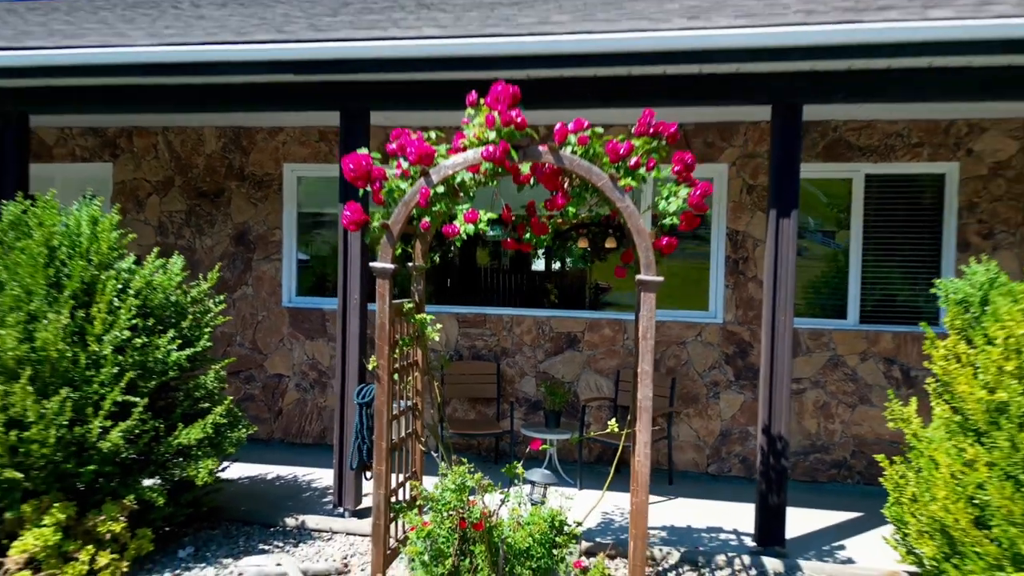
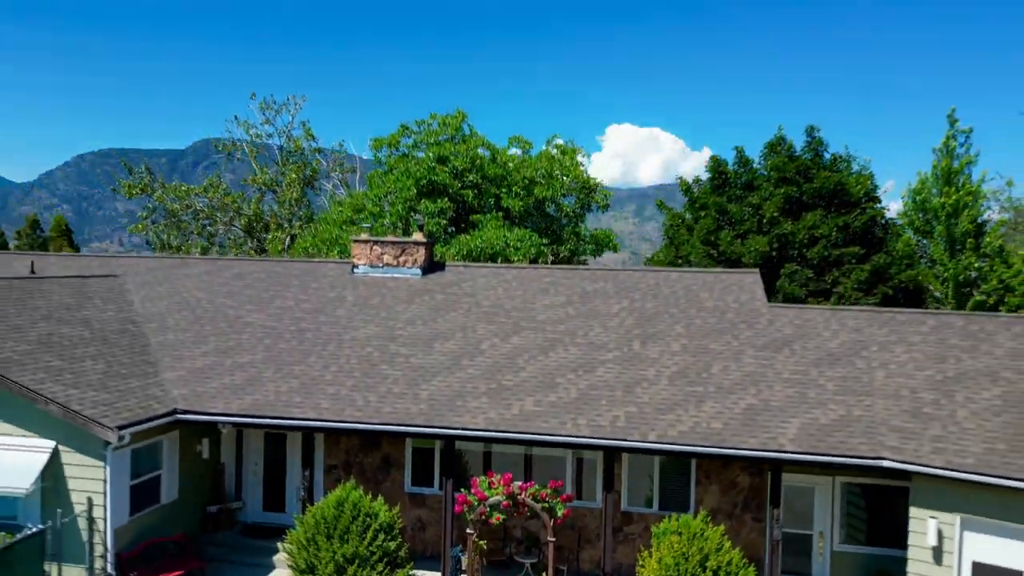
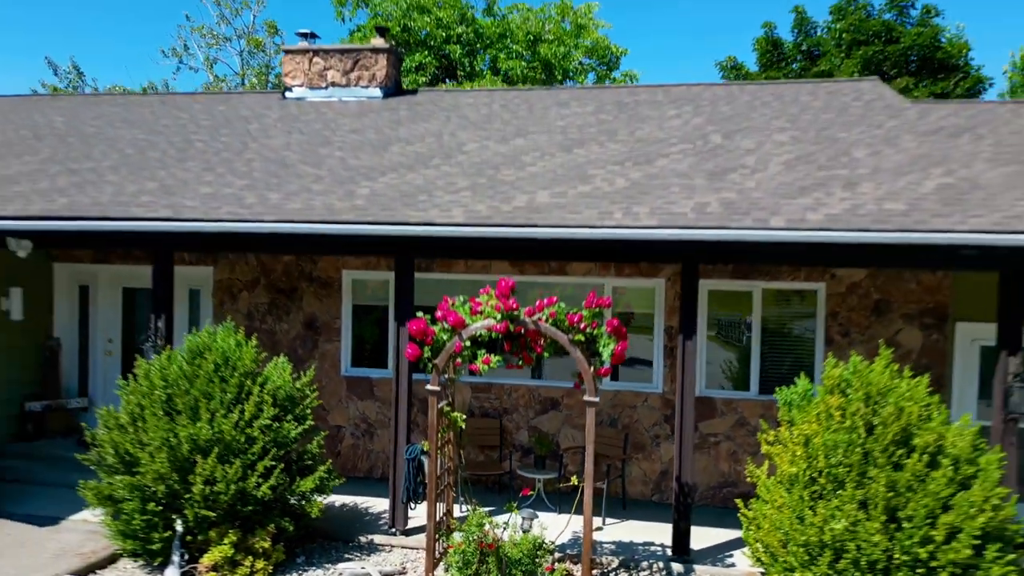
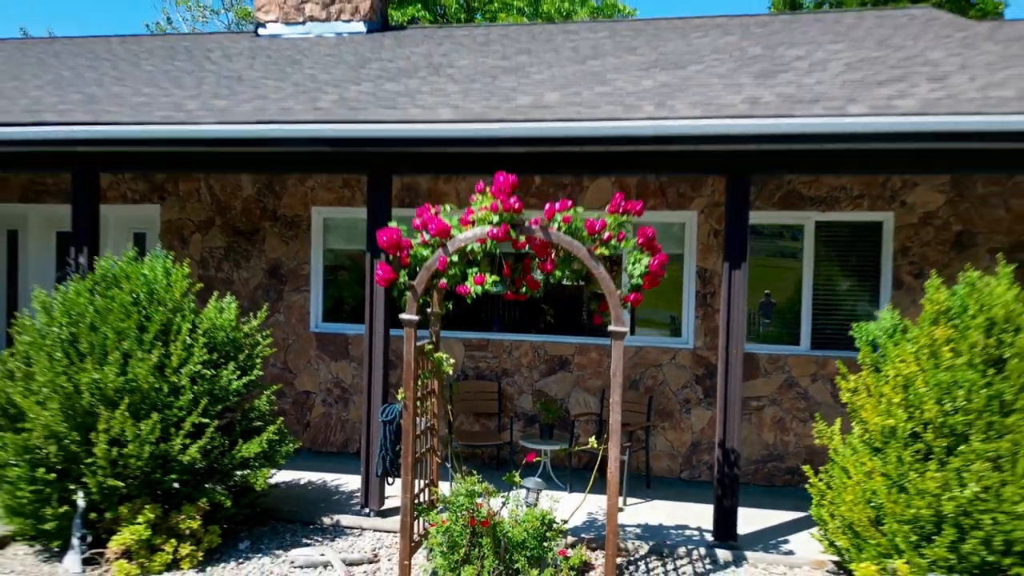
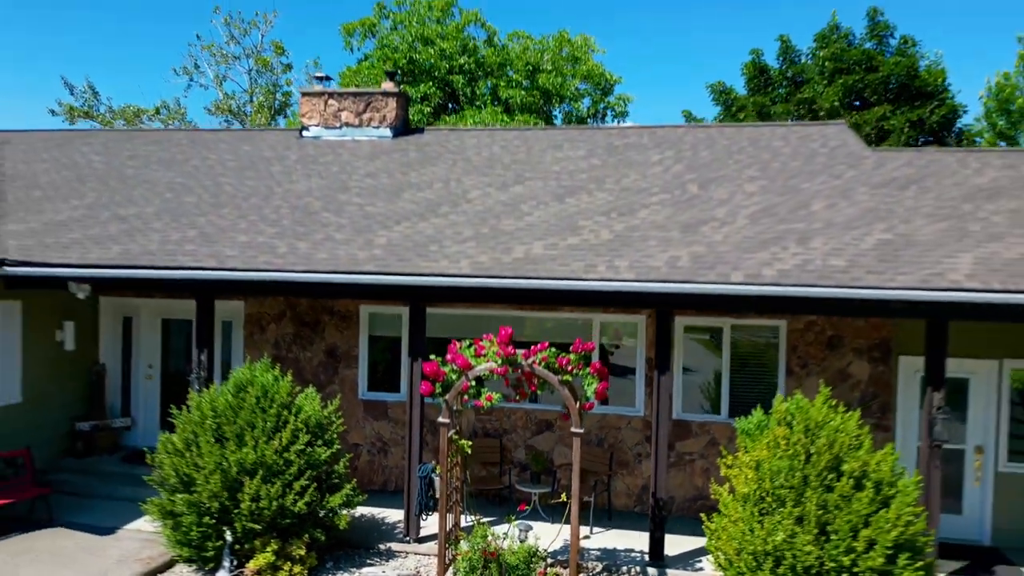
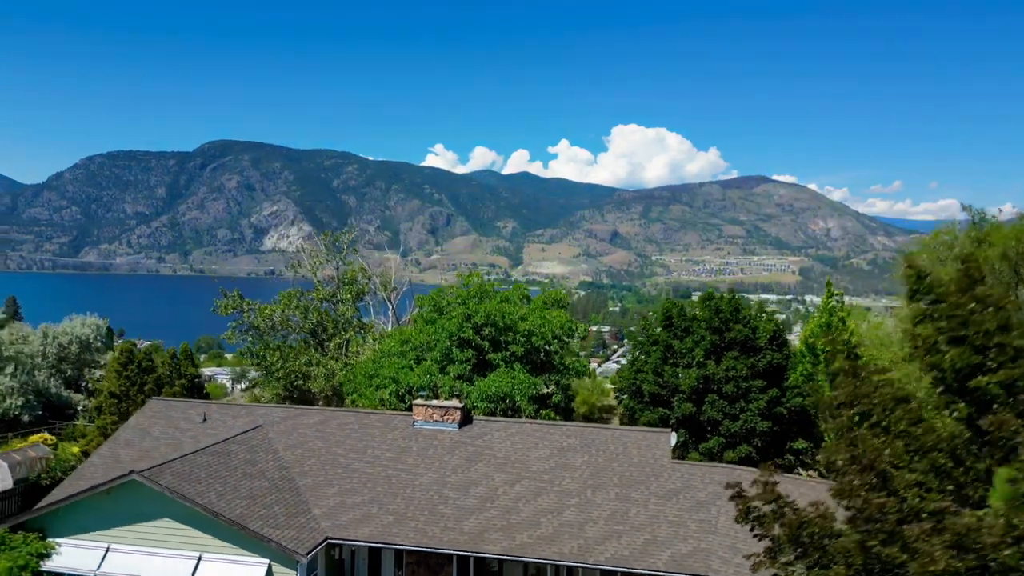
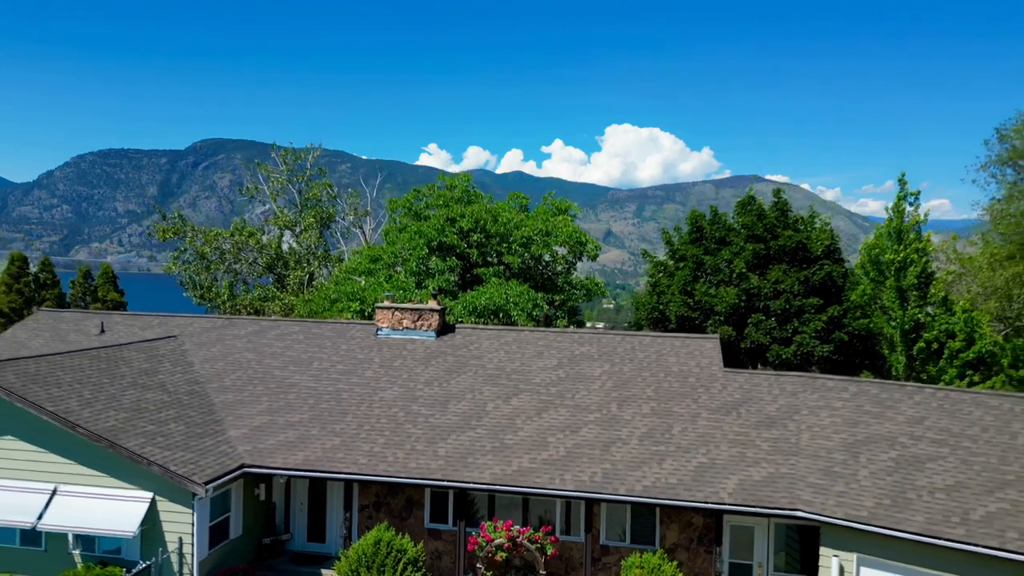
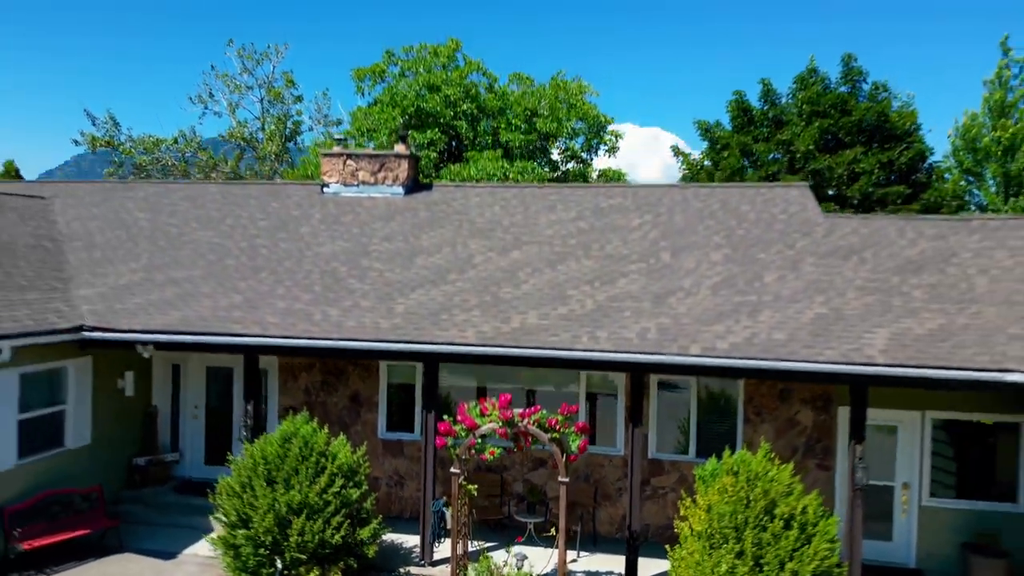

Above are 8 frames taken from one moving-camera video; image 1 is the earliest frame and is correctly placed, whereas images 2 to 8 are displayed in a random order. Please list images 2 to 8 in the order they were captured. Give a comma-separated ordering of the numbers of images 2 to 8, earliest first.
4, 3, 5, 8, 2, 7, 6
